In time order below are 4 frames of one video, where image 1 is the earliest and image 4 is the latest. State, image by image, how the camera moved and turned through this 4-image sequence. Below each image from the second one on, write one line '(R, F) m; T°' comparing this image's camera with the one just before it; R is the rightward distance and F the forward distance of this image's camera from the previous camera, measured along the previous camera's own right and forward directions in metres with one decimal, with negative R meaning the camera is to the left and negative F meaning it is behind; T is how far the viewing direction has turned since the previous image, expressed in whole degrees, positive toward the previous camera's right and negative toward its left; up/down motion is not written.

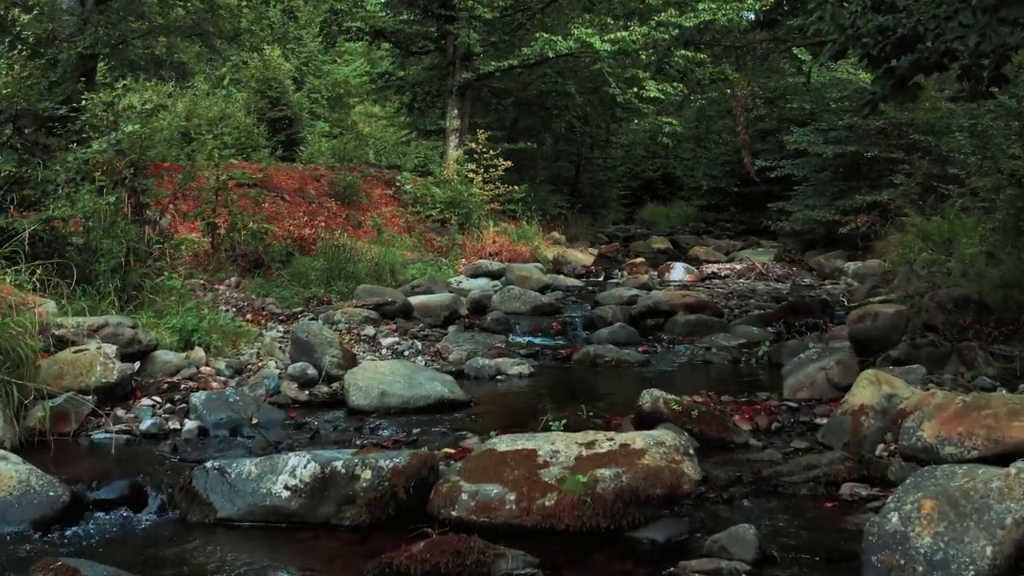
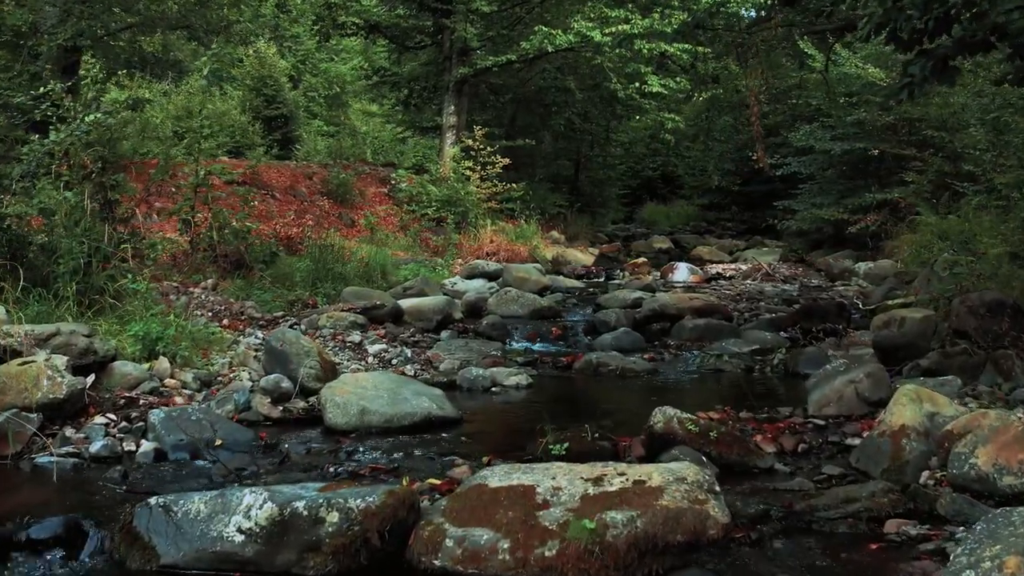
(0.0, +0.6) m; 0°
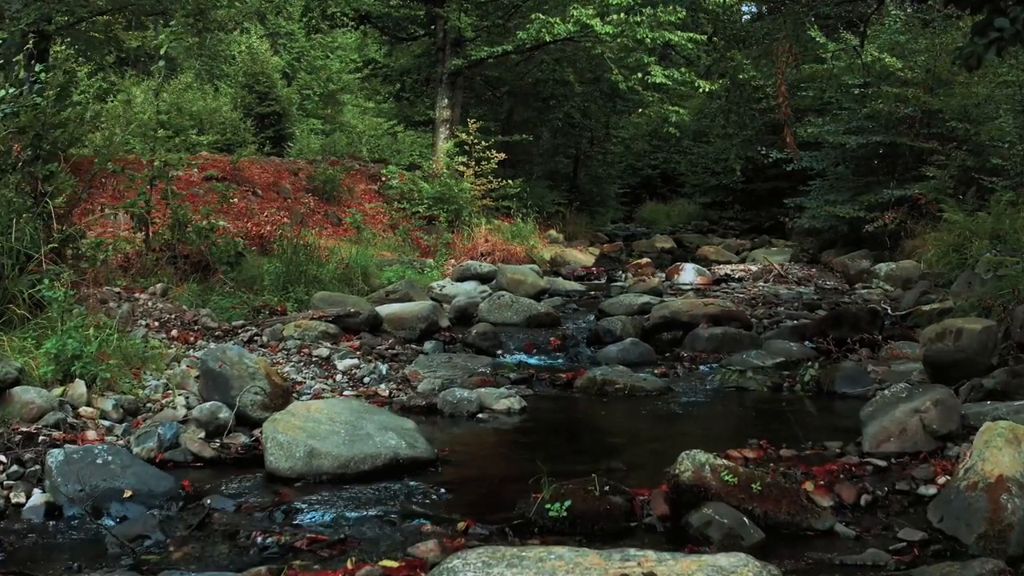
(+0.1, +1.1) m; 0°
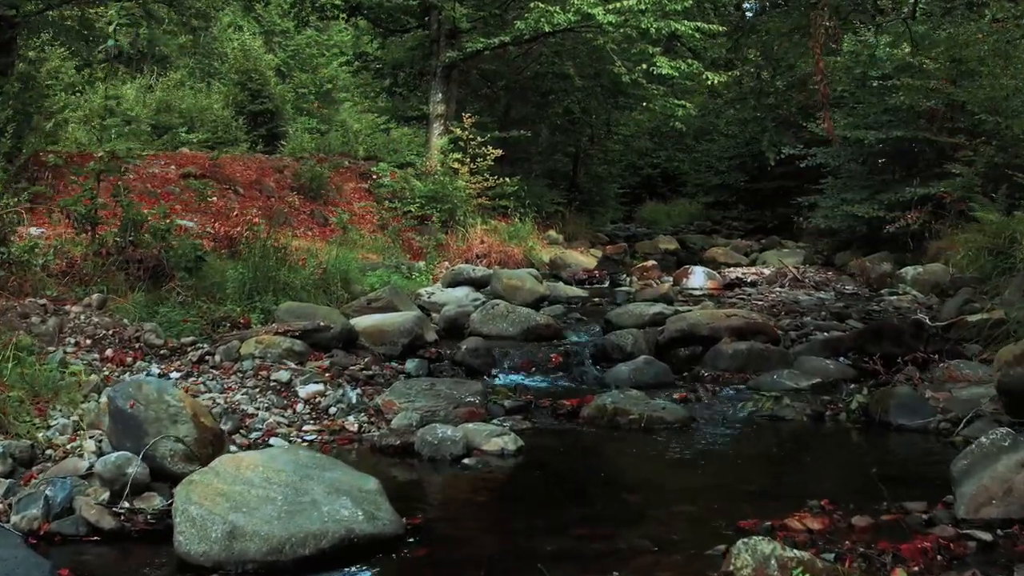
(0.0, +1.1) m; 0°
